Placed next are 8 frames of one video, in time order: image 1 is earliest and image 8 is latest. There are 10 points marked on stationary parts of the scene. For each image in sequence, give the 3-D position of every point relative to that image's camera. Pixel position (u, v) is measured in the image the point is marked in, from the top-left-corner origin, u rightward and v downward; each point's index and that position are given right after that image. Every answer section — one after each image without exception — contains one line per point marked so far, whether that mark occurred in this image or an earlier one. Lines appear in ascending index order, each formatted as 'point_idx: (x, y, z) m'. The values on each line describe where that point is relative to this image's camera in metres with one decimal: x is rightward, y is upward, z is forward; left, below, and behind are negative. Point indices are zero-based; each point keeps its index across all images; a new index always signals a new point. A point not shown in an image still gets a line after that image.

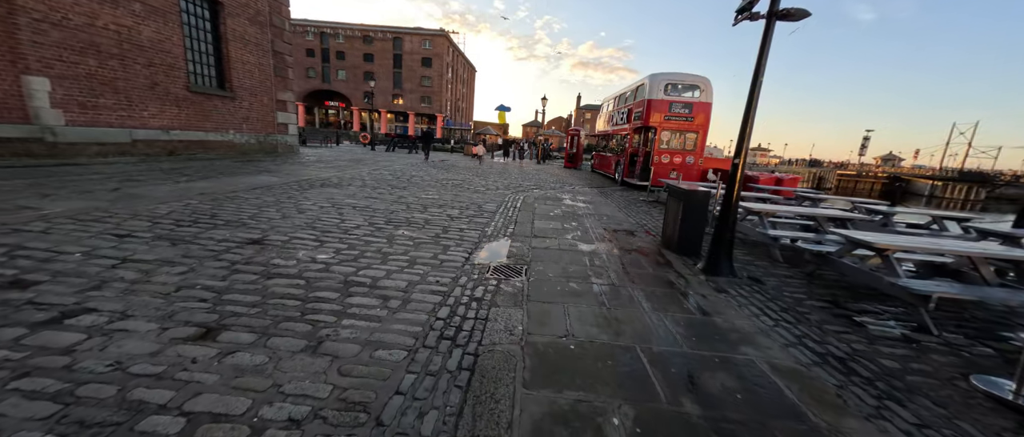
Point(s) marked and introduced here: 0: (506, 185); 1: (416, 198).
0: (-0.2, +1.2, +12.4) m
1: (-2.4, +0.5, +8.5) m
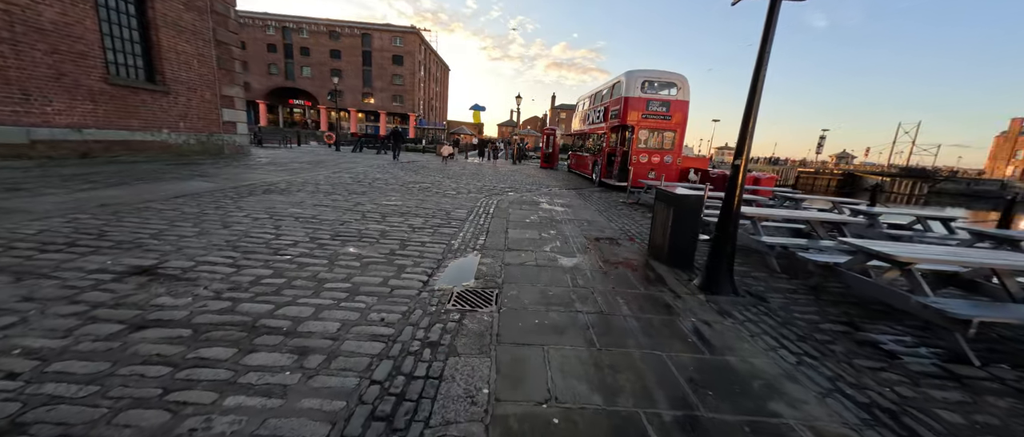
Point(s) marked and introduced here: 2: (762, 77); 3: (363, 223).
0: (-1.1, +1.1, +11.6) m
1: (-3.1, +0.3, +7.5) m
2: (+2.8, +1.6, +3.8) m
3: (-2.7, -0.1, +6.0) m
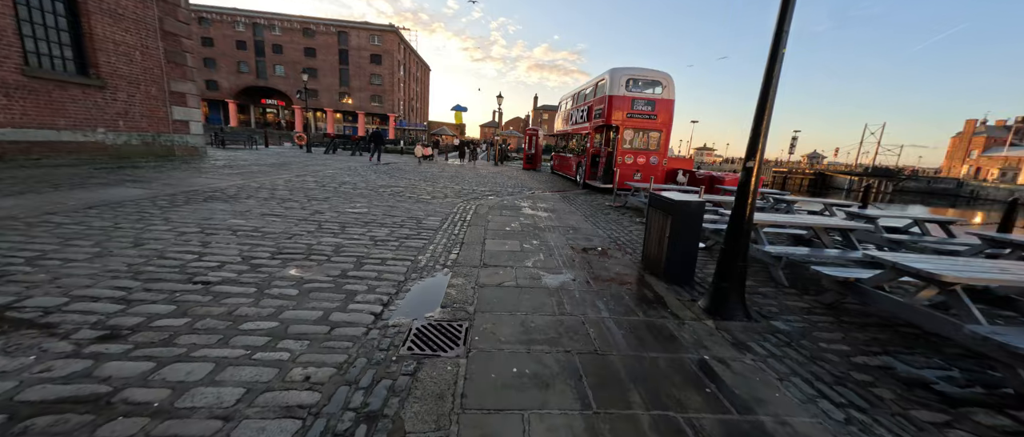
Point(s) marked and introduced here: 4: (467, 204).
0: (-1.7, +0.9, +10.8) m
1: (-3.5, +0.1, +6.7) m
2: (+2.6, +1.5, +3.2) m
3: (-3.0, -0.3, +5.2) m
4: (-1.2, +0.4, +9.0) m
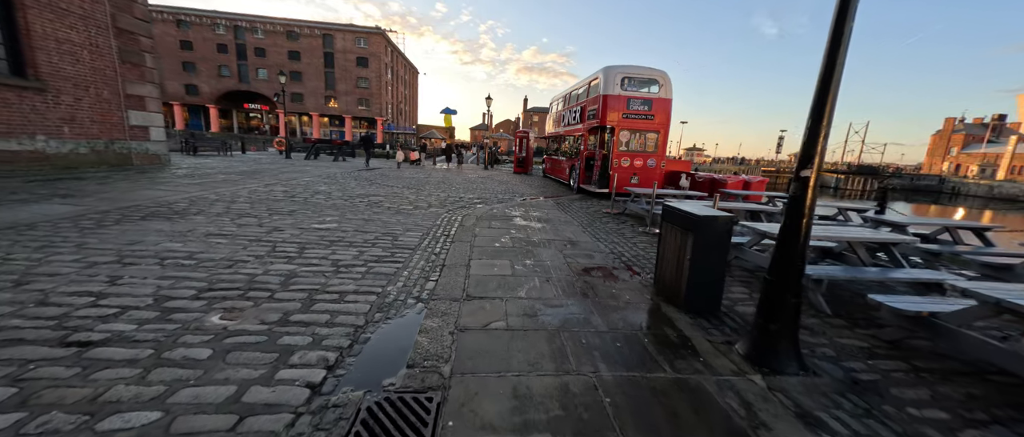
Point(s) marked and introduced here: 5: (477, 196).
0: (-2.0, +0.6, +10.0) m
1: (-3.7, -0.2, +5.8) m
2: (+2.4, +1.3, +2.5) m
3: (-3.2, -0.6, +4.3) m
4: (-1.4, +0.1, +8.1) m
5: (-1.2, +0.8, +11.3) m
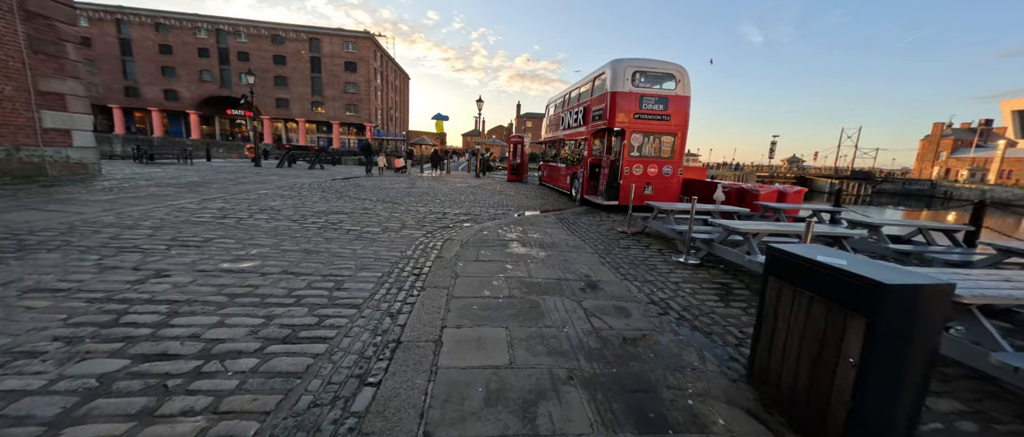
0: (-2.2, 0.0, +8.1) m
1: (-3.7, -0.7, +3.9) m
2: (+2.5, +1.0, +0.8) m
3: (-3.2, -1.0, +2.4) m
4: (-1.5, -0.4, +6.3) m
5: (-1.3, +0.2, +9.5) m
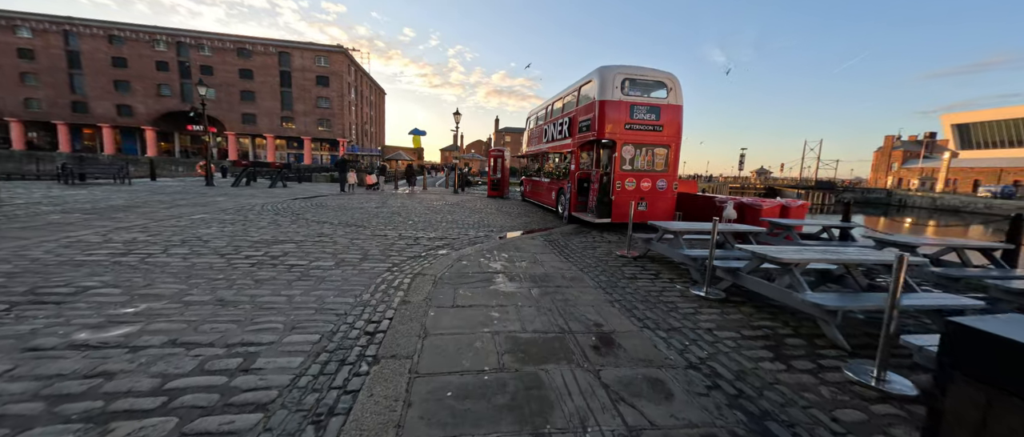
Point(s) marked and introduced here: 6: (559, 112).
0: (-2.5, -0.5, +6.9) m
1: (-3.8, -1.1, +2.6) m
2: (+2.5, +0.8, -0.1) m
3: (-3.2, -1.3, +1.1) m
4: (-1.8, -0.9, +5.1) m
5: (-1.8, -0.4, +8.3) m
6: (+1.7, +4.0, +12.6) m
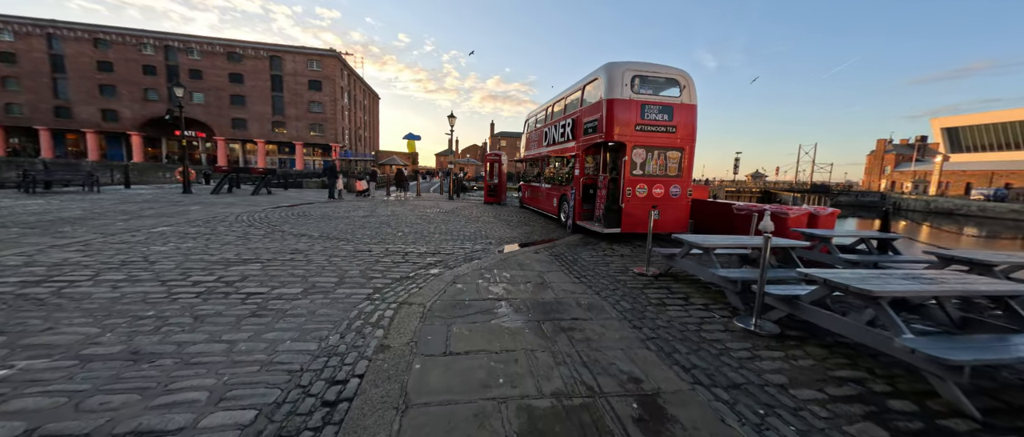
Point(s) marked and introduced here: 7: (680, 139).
0: (-2.5, -0.8, +6.0) m
1: (-3.7, -1.3, +1.6) m
2: (+2.6, +0.7, -1.0) m
3: (-3.0, -1.5, +0.1) m
4: (-1.7, -1.1, +4.2) m
5: (-1.7, -0.6, +7.3) m
6: (+1.7, +3.7, +11.8) m
7: (+4.4, +2.1, +8.8) m
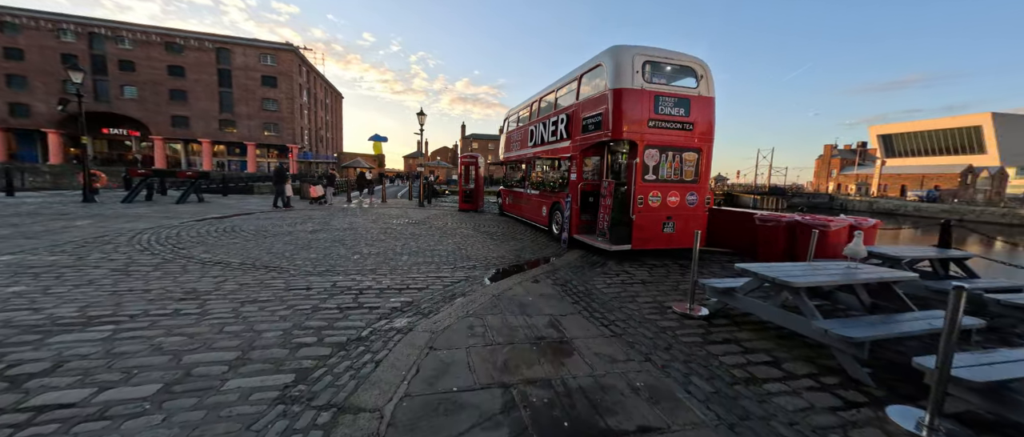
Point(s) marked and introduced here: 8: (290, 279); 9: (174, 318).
0: (-2.5, -1.1, +4.0) m
1: (-3.3, -1.6, -0.4) m
2: (+3.2, +0.5, -2.4) m
3: (-2.5, -1.8, -1.8) m
4: (-1.5, -1.4, +2.3) m
5: (-1.9, -1.0, +5.5) m
6: (+1.1, +3.4, +10.2) m
7: (+4.1, +1.8, +7.4) m
8: (-3.5, -0.9, +5.3) m
9: (-3.8, -1.1, +3.8) m
